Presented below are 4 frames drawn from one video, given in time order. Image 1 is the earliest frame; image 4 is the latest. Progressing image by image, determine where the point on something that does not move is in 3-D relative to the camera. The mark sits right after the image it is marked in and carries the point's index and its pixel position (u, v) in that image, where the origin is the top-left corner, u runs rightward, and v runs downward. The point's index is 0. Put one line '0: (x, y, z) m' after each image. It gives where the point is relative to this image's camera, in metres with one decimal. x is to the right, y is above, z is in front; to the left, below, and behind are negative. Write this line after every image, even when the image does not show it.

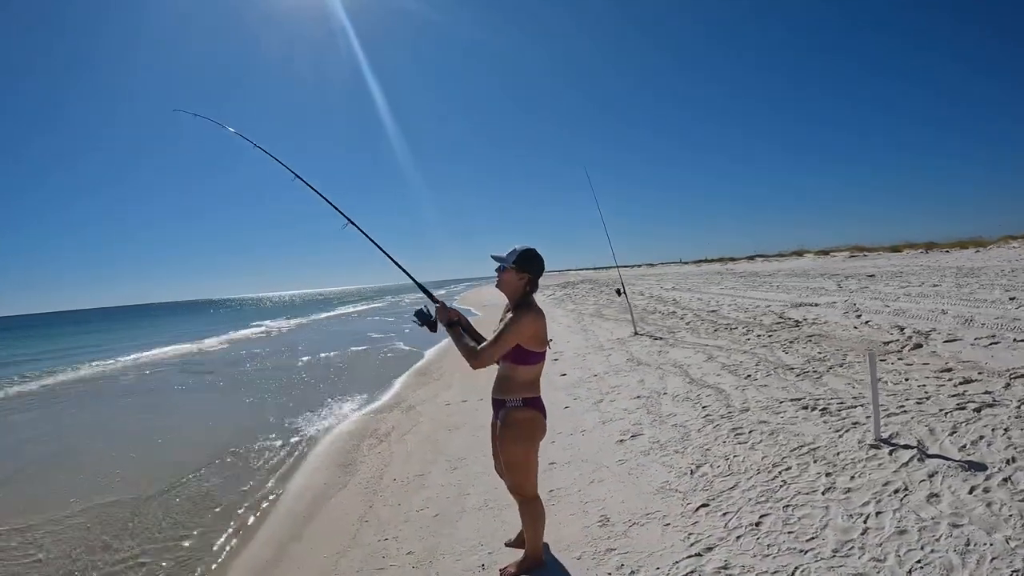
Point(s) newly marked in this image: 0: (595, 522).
0: (+0.6, -1.6, +3.4) m
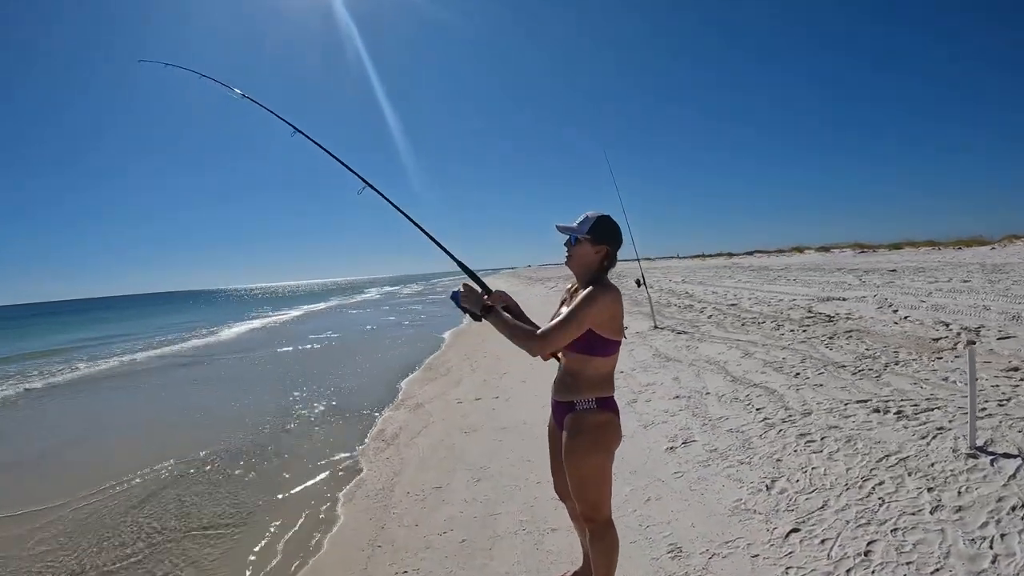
0: (+0.9, -1.5, +2.8) m
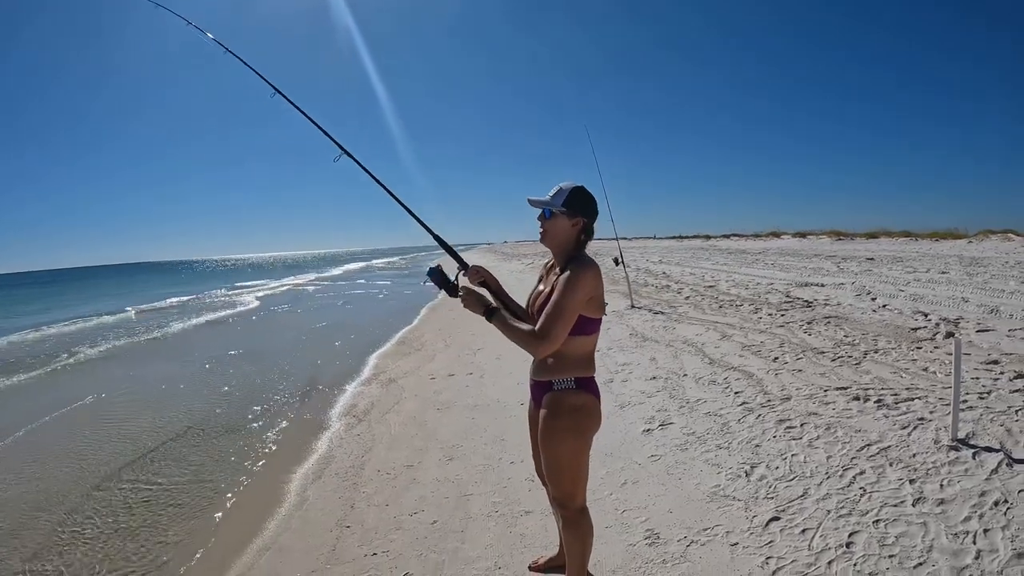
0: (+0.7, -1.4, +2.7) m
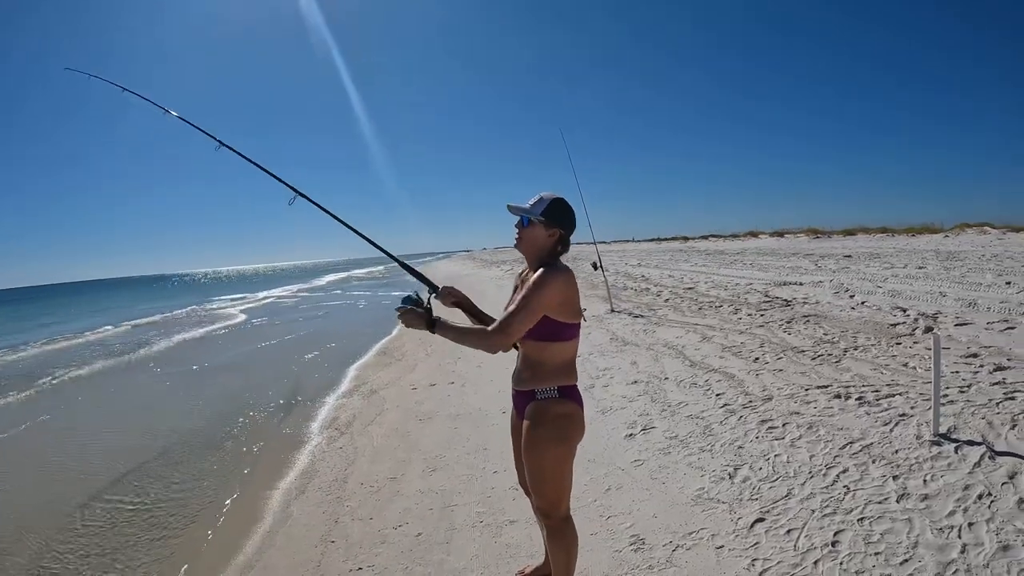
0: (+0.6, -1.4, +2.7) m
